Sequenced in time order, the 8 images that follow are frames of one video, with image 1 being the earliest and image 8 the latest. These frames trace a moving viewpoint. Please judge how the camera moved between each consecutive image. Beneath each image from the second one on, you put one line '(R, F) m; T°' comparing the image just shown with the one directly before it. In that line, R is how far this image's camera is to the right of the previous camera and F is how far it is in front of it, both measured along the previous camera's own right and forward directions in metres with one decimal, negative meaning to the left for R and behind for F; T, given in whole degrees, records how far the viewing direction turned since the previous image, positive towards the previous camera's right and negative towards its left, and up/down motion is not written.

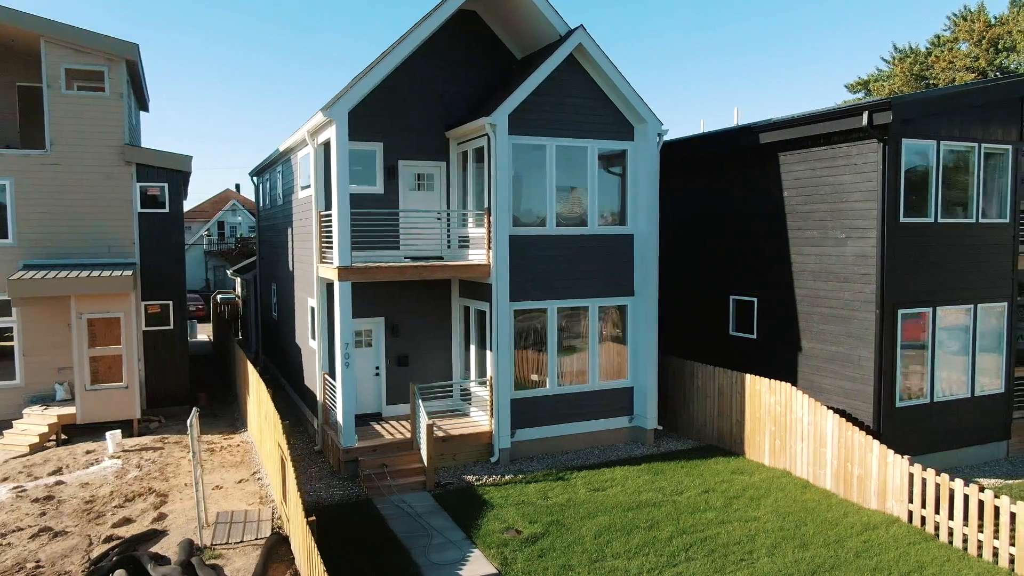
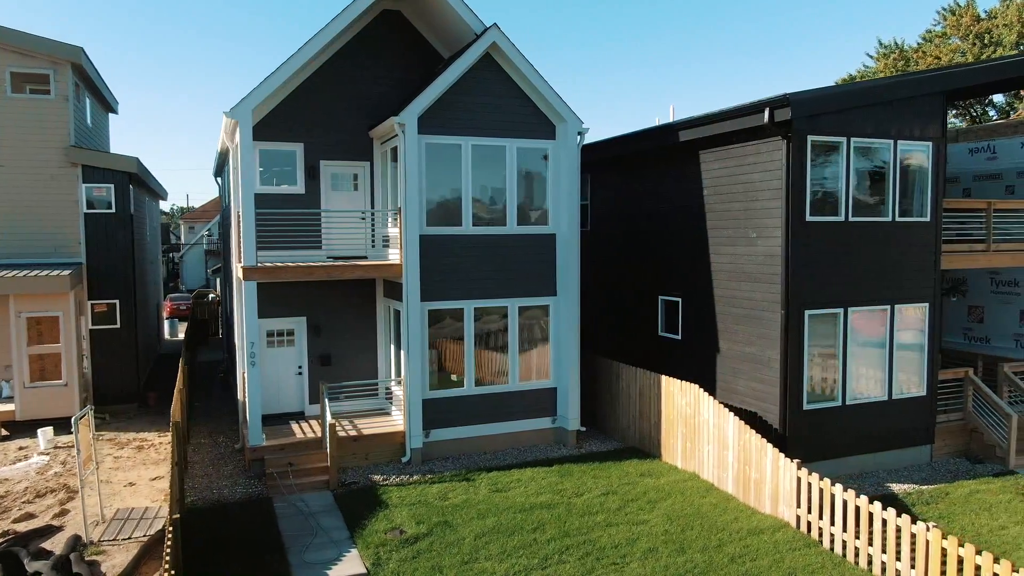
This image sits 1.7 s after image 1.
(+2.0, +0.1) m; -2°
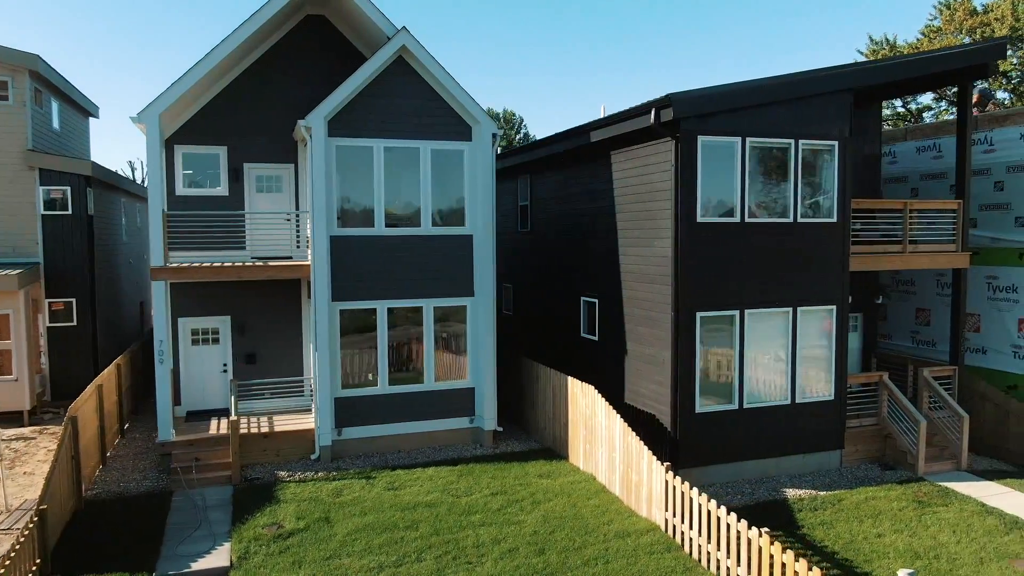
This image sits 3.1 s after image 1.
(+2.3, 0.0) m; -3°
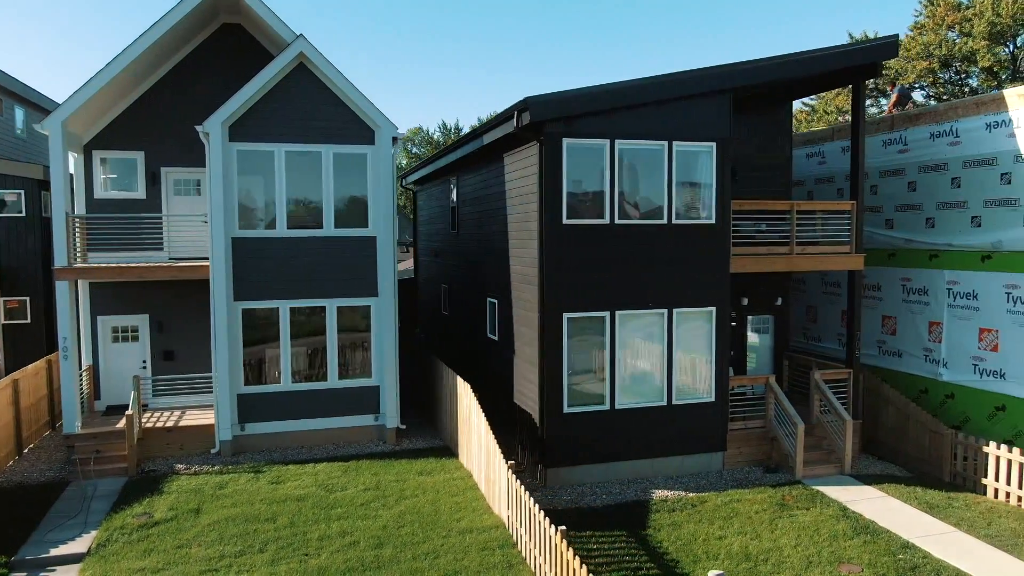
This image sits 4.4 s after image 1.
(+2.6, -0.1) m; -3°
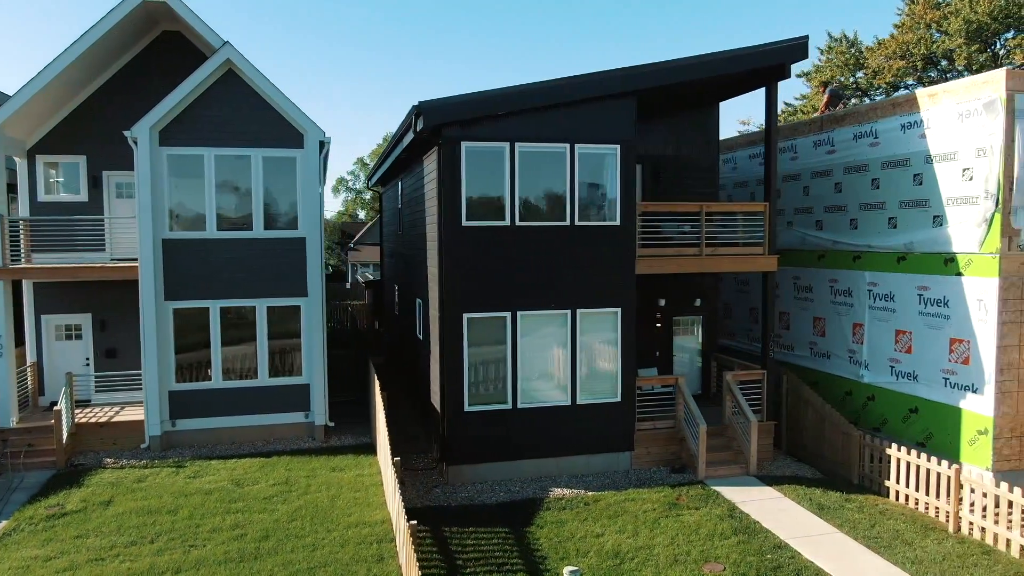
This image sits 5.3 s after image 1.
(+2.0, -0.2) m; -2°
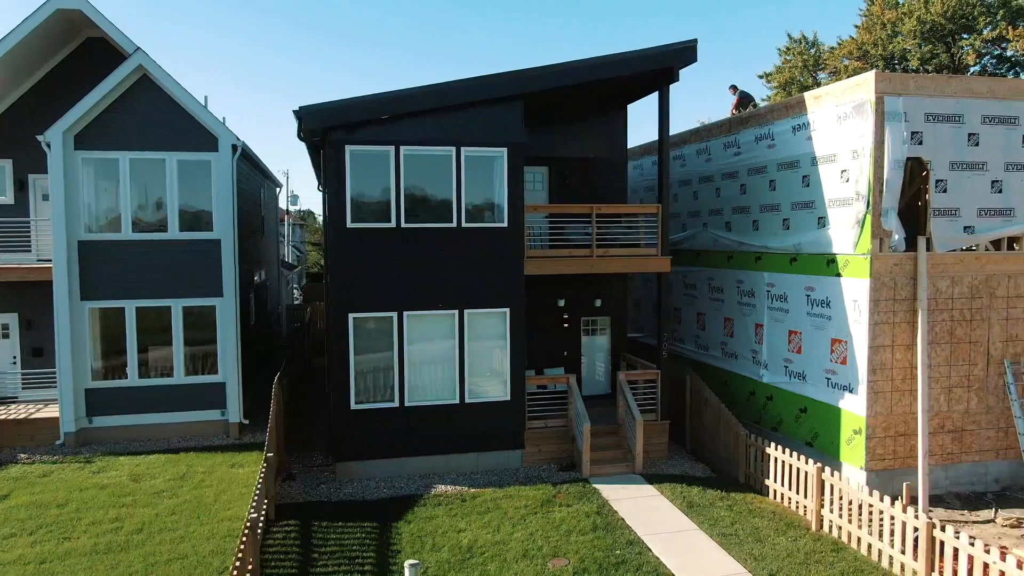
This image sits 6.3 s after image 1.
(+2.1, -0.2) m; -1°
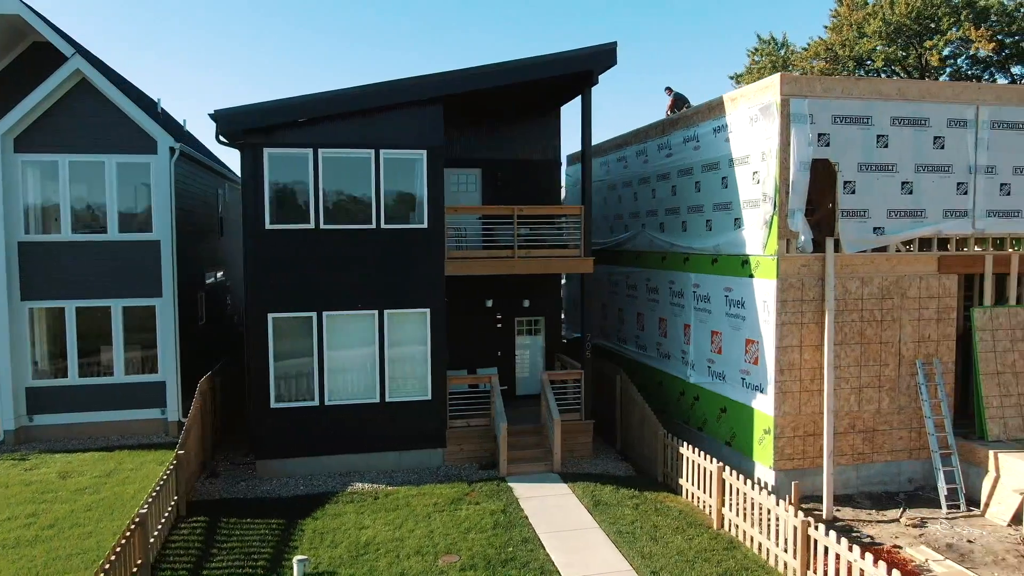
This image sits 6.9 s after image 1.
(+1.5, -0.1) m; -1°
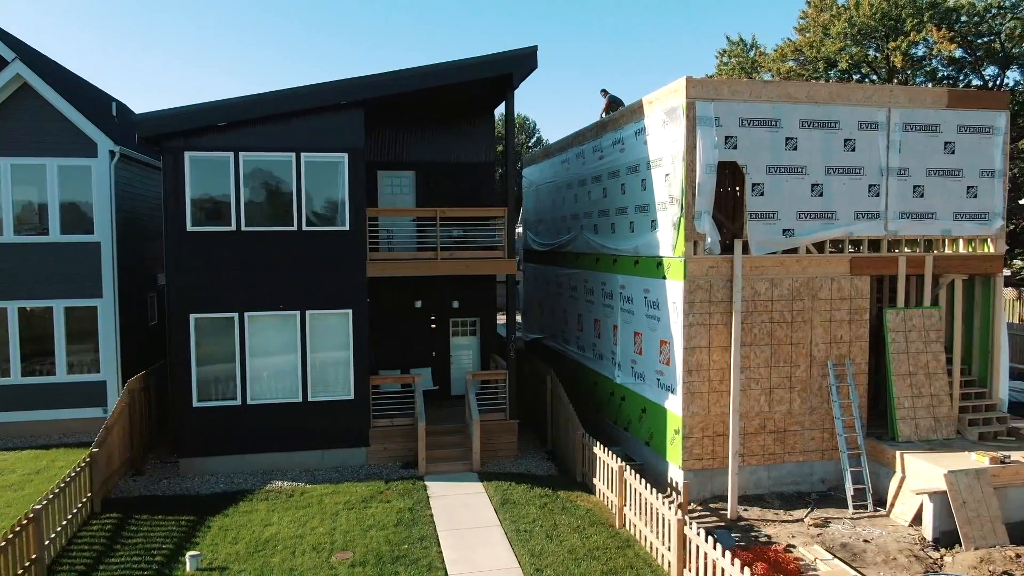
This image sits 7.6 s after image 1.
(+1.5, -0.1) m; -1°
